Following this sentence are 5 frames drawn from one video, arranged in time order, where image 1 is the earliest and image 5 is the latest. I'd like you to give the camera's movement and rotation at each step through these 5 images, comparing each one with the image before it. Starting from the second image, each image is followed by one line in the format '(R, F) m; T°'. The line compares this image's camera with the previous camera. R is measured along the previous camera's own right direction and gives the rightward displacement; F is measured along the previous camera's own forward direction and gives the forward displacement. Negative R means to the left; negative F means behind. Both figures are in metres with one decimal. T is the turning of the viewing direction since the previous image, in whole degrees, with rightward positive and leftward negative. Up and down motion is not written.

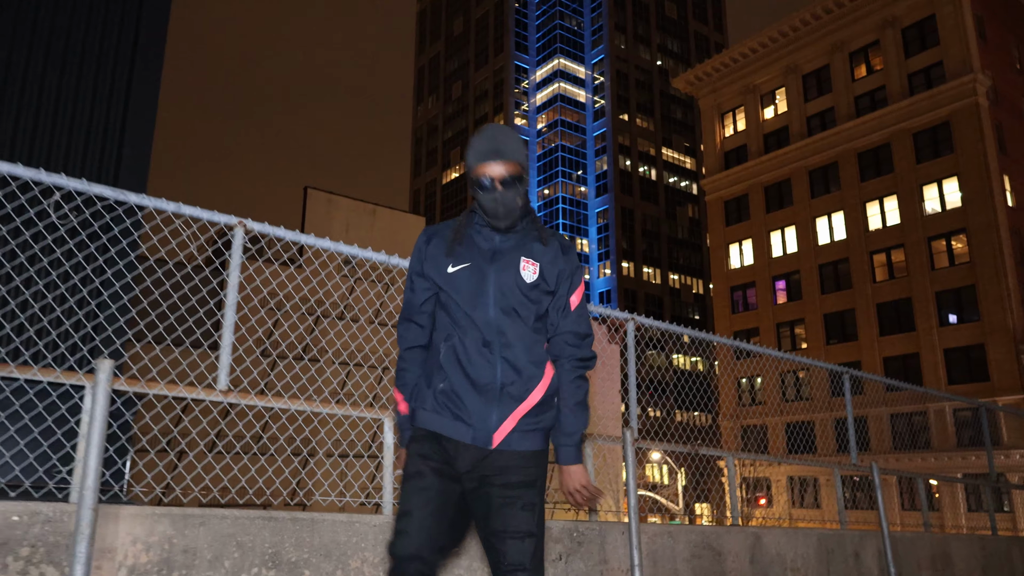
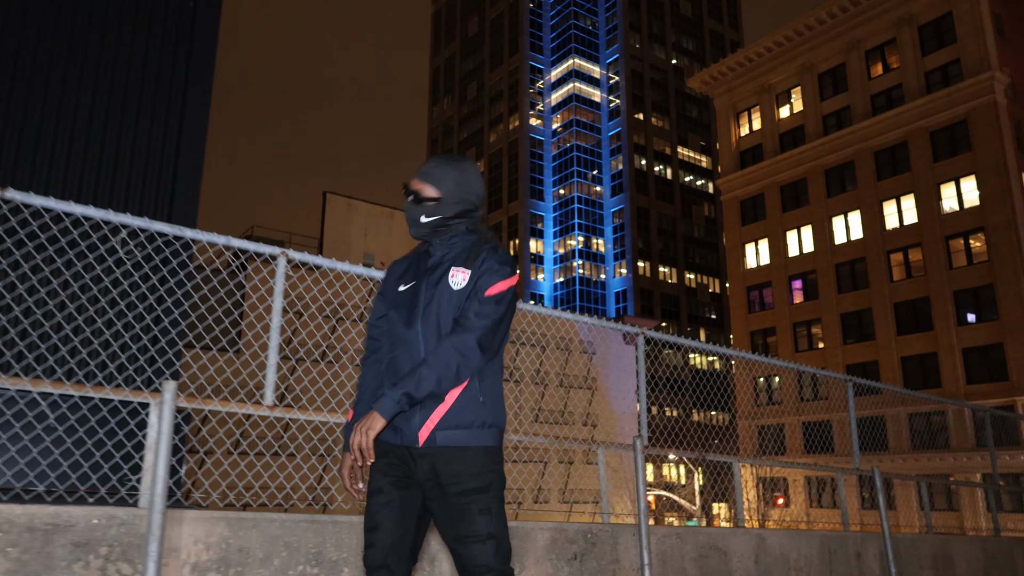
(0.0, -0.4) m; -1°
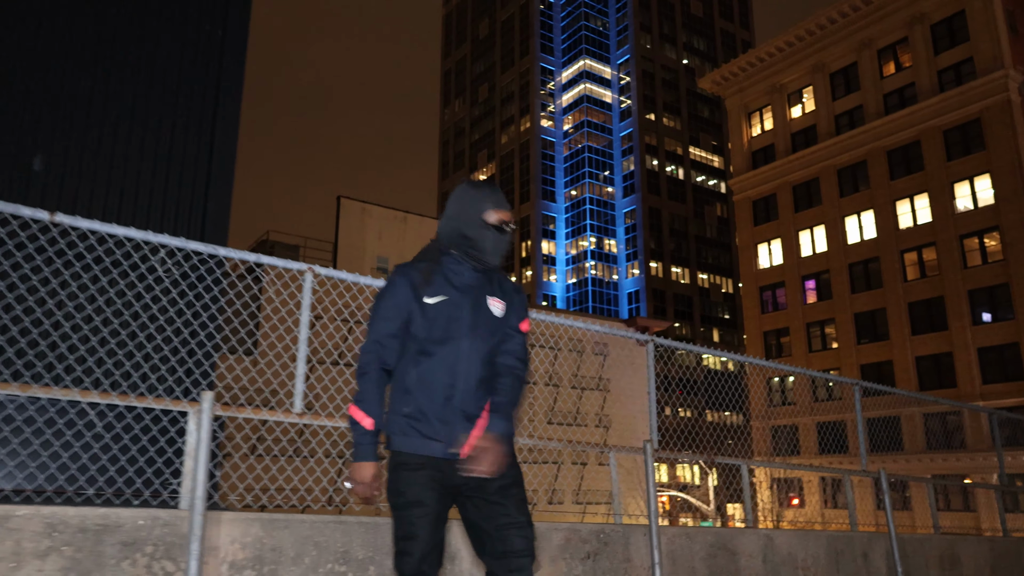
(0.0, -0.2) m; -1°
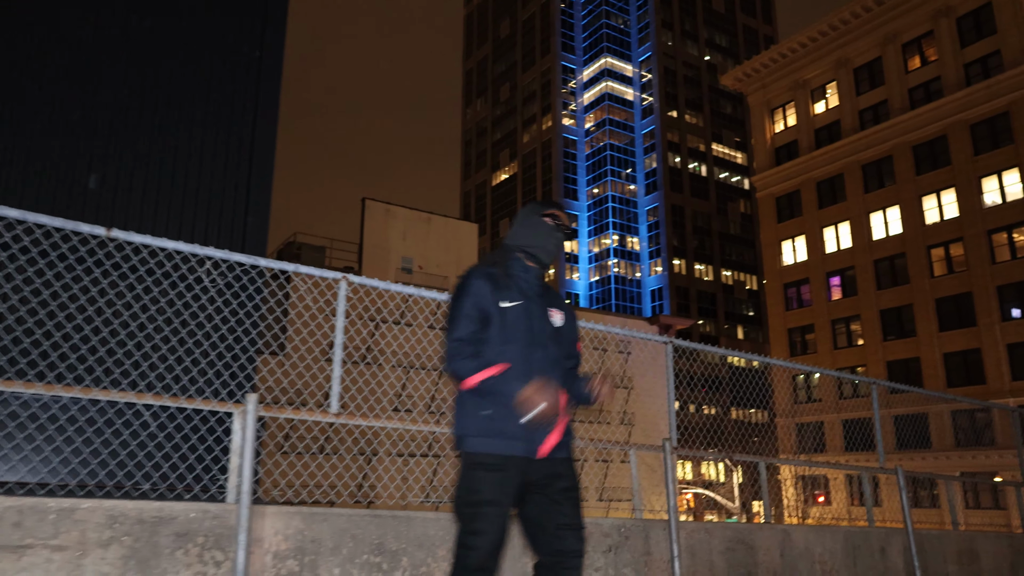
(0.0, -0.2) m; -2°
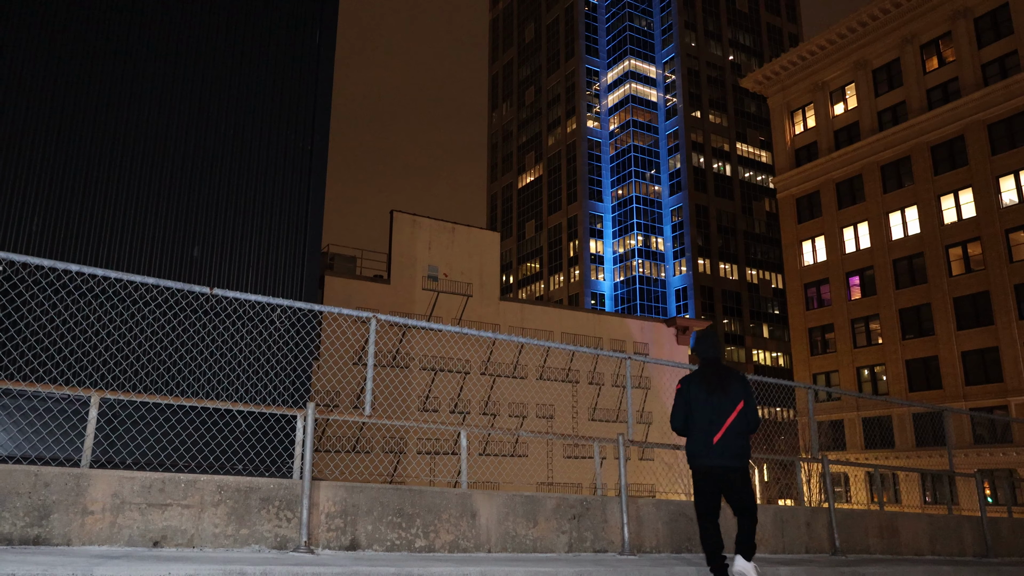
(+0.4, -1.8) m; -2°
